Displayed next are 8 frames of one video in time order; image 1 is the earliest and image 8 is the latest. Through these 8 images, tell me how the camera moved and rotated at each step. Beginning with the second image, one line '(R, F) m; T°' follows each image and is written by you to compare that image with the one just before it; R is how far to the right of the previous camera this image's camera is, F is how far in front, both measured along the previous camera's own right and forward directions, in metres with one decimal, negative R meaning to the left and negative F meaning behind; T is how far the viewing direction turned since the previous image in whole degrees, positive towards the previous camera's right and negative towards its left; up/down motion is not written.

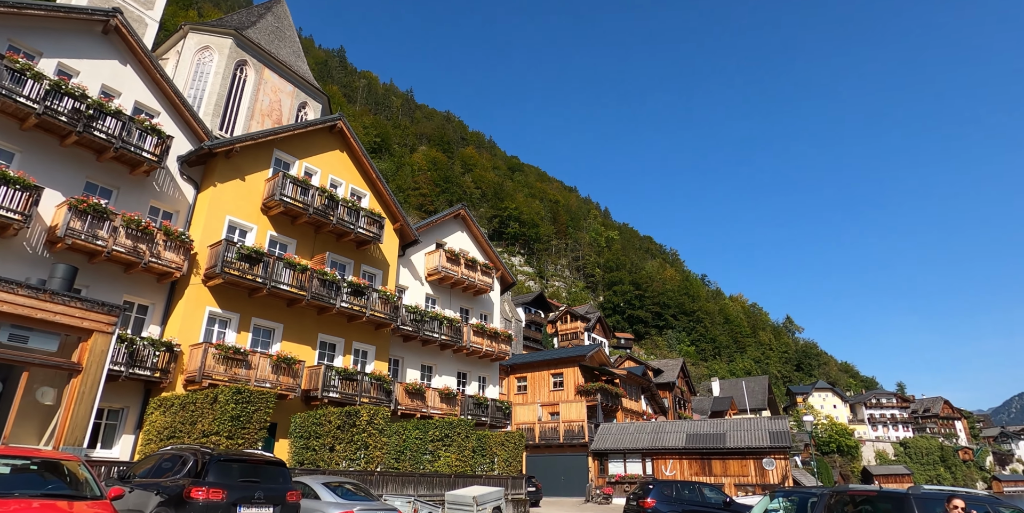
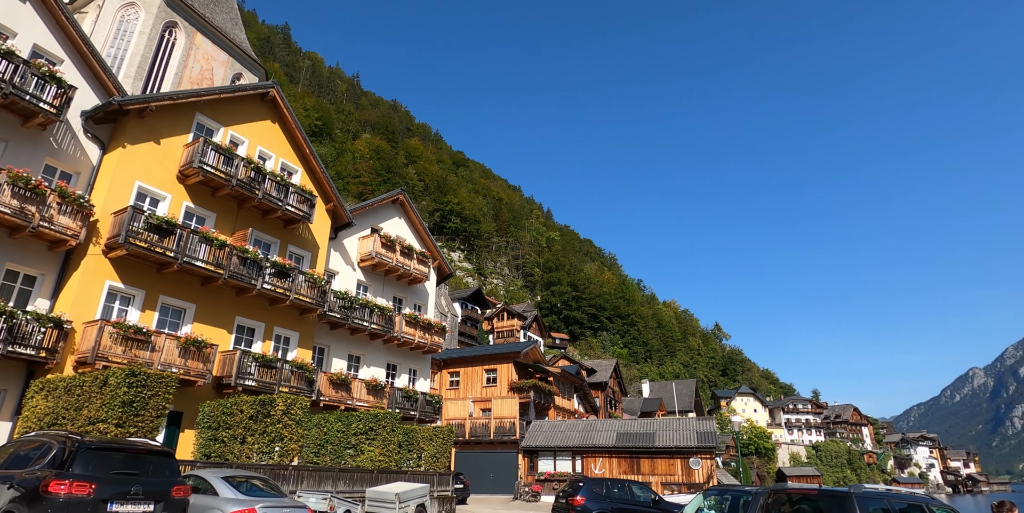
(+0.1, +0.8) m; +6°
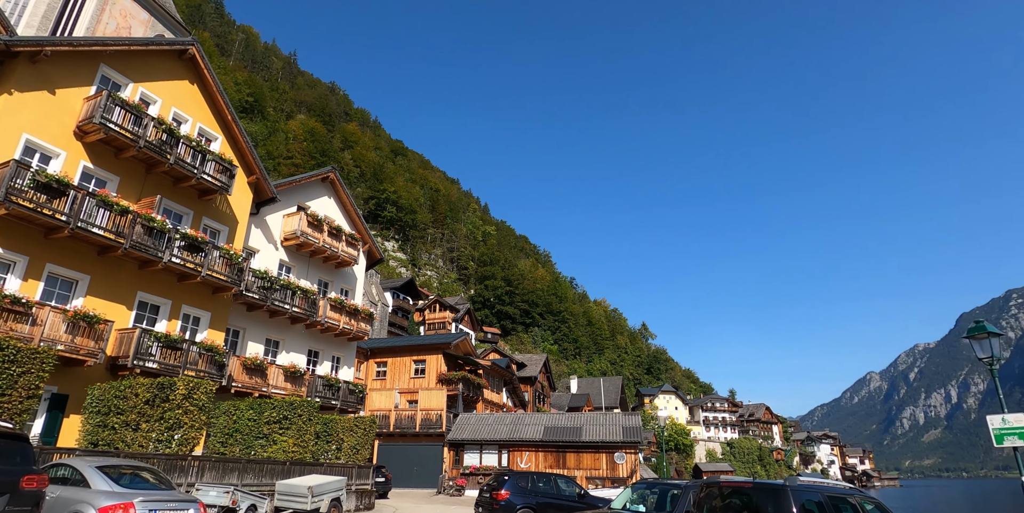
(0.0, +0.7) m; +6°
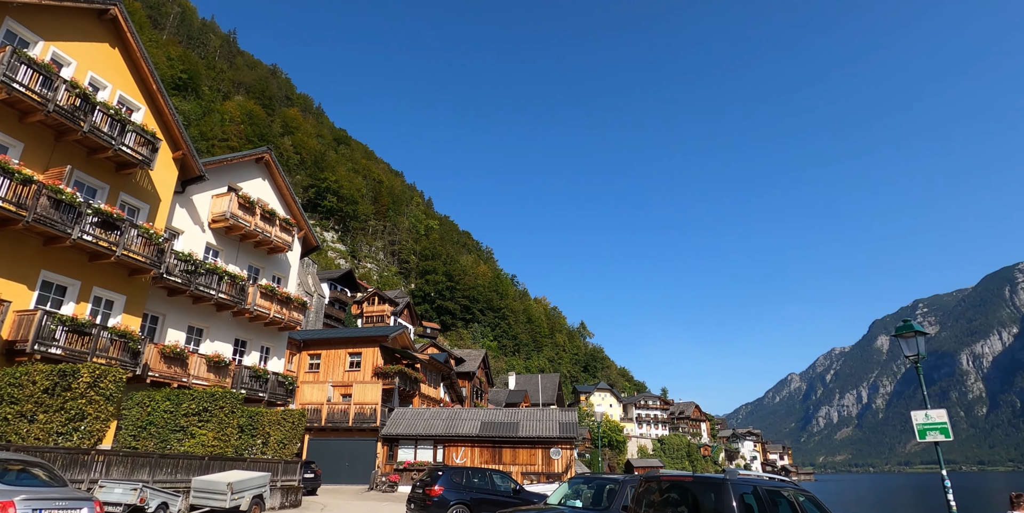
(0.0, +0.4) m; +6°
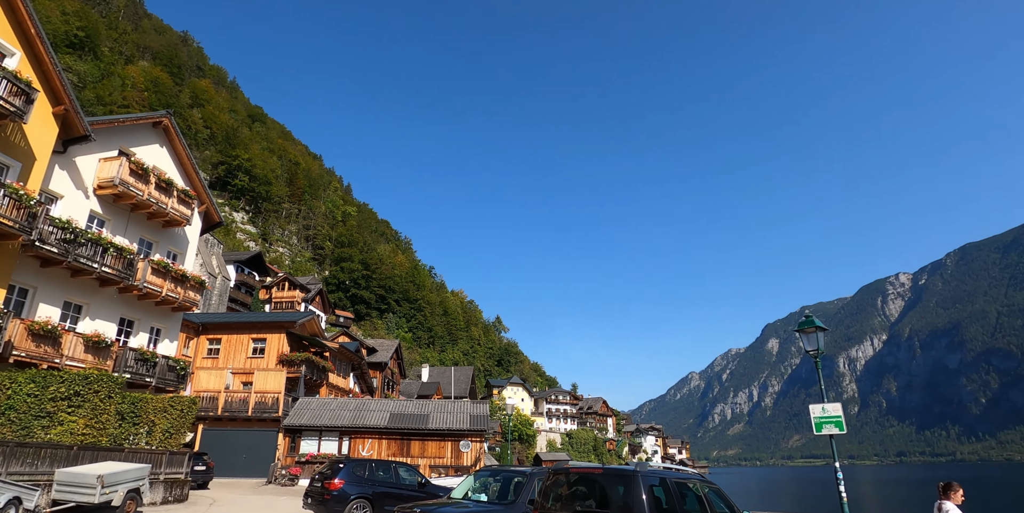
(0.0, +0.4) m; +8°
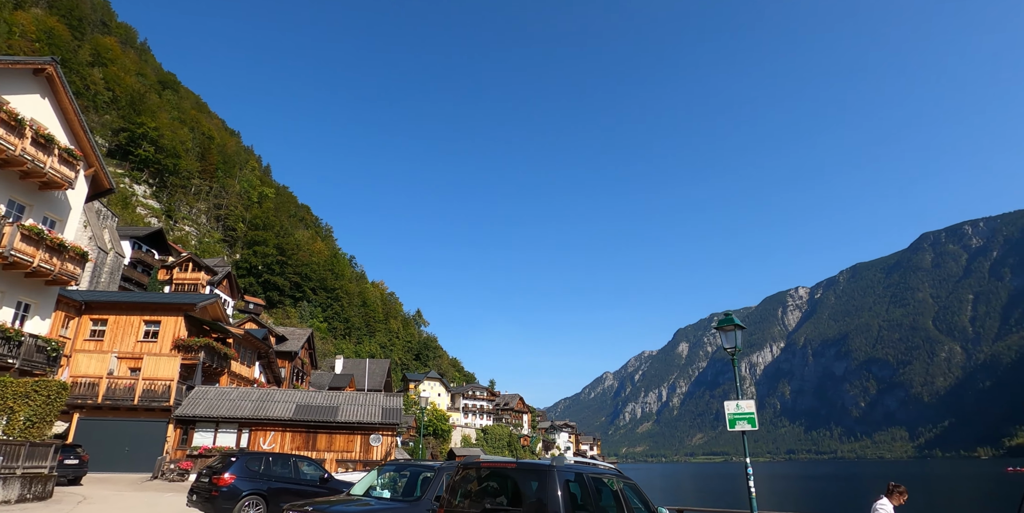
(+0.1, +0.7) m; +7°
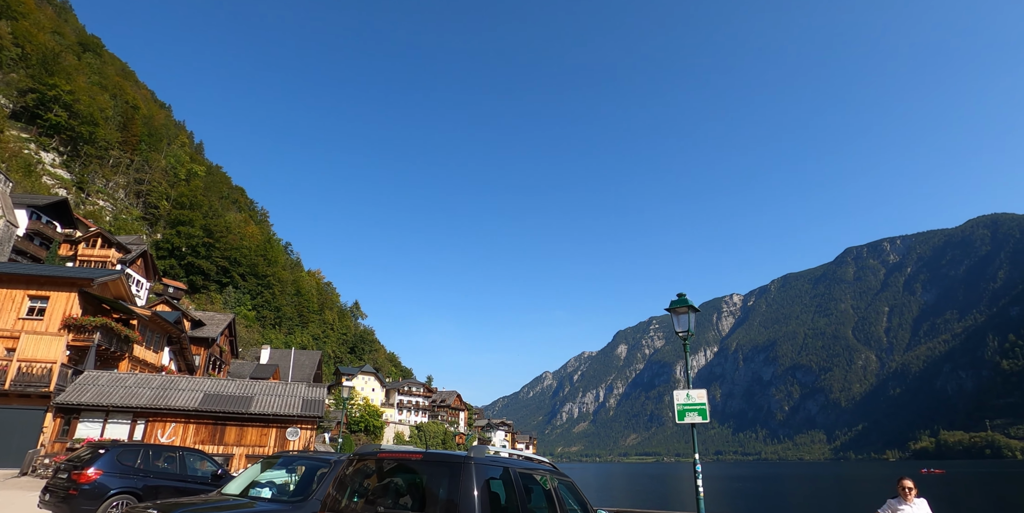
(+0.3, +1.8) m; +5°
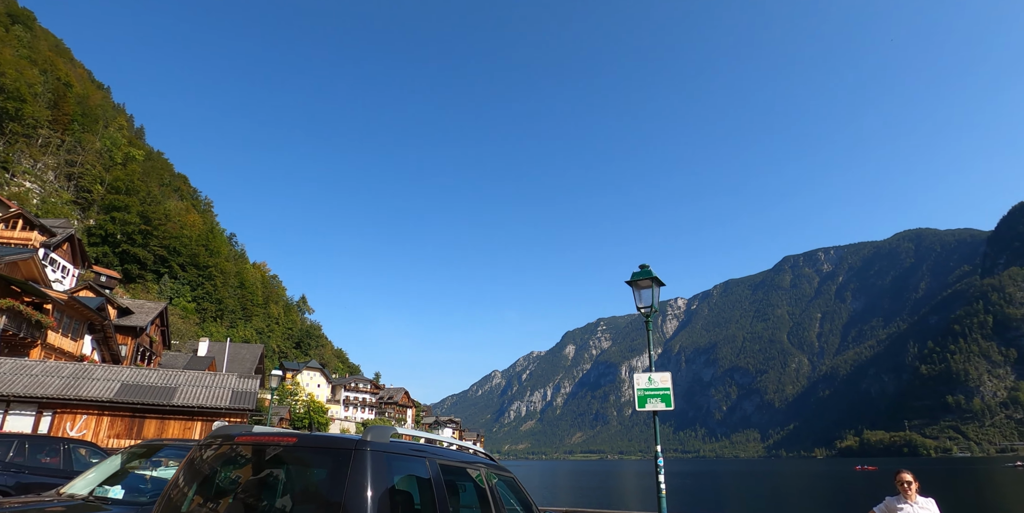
(+0.1, +0.9) m; +5°
